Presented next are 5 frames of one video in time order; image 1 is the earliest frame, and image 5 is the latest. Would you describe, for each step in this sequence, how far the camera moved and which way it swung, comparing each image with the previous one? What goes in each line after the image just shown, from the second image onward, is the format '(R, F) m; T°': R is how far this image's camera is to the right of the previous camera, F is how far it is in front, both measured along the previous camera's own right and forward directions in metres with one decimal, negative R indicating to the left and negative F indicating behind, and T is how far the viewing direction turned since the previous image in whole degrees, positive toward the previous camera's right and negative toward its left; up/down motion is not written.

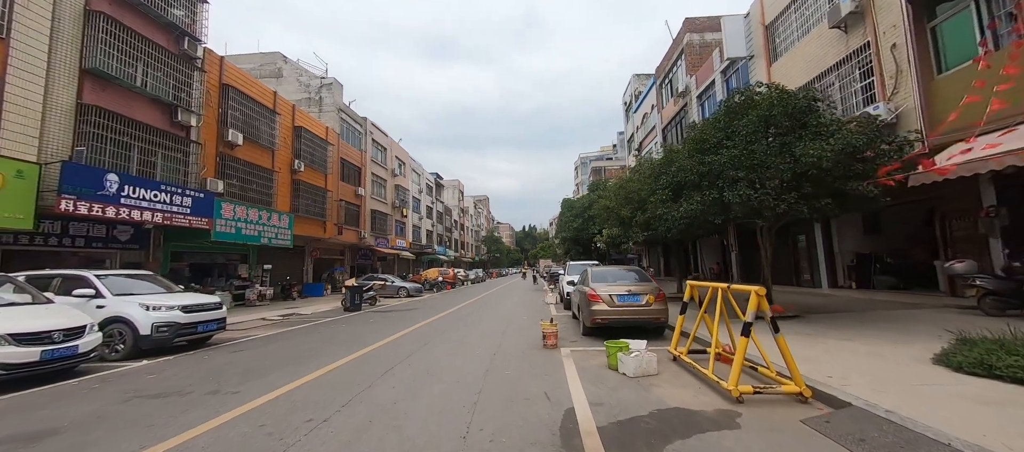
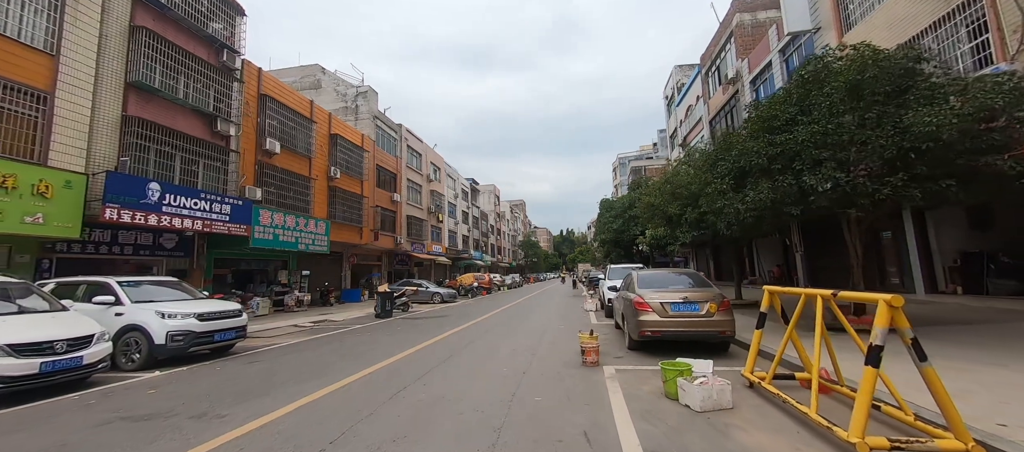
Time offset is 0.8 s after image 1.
(+0.1, +0.9) m; -6°
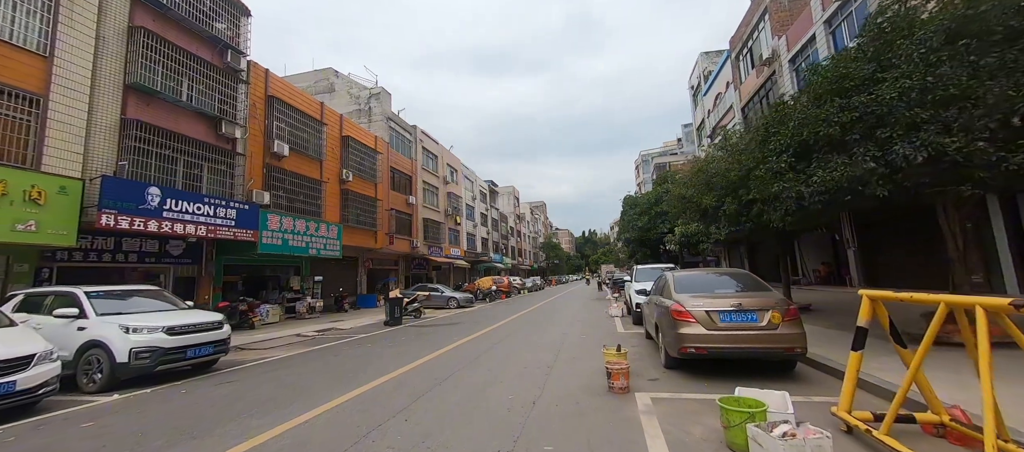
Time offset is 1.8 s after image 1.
(+0.2, +1.1) m; -3°
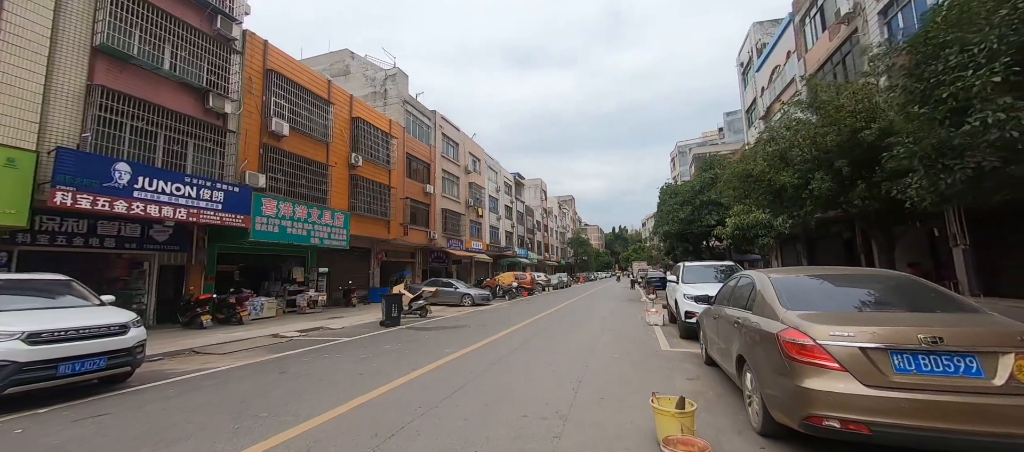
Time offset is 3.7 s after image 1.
(+0.4, +2.3) m; -4°
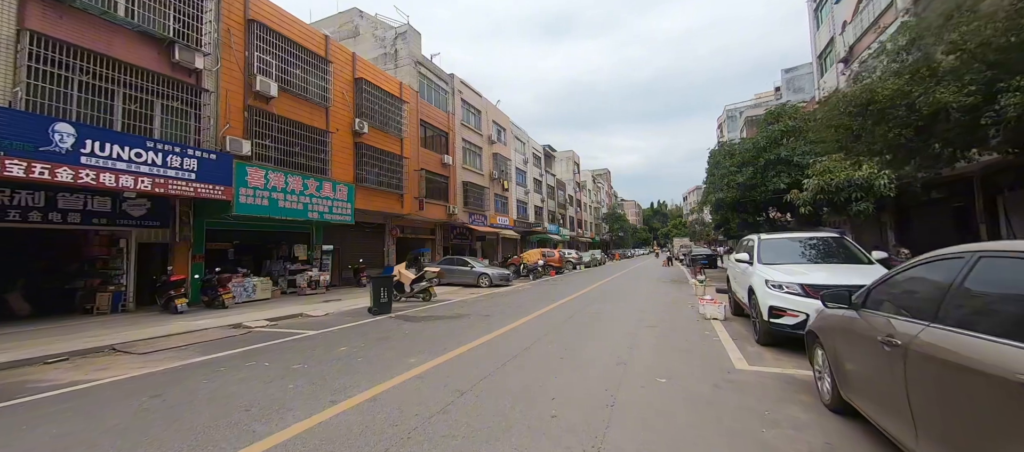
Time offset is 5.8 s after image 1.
(+0.6, +2.5) m; -5°
